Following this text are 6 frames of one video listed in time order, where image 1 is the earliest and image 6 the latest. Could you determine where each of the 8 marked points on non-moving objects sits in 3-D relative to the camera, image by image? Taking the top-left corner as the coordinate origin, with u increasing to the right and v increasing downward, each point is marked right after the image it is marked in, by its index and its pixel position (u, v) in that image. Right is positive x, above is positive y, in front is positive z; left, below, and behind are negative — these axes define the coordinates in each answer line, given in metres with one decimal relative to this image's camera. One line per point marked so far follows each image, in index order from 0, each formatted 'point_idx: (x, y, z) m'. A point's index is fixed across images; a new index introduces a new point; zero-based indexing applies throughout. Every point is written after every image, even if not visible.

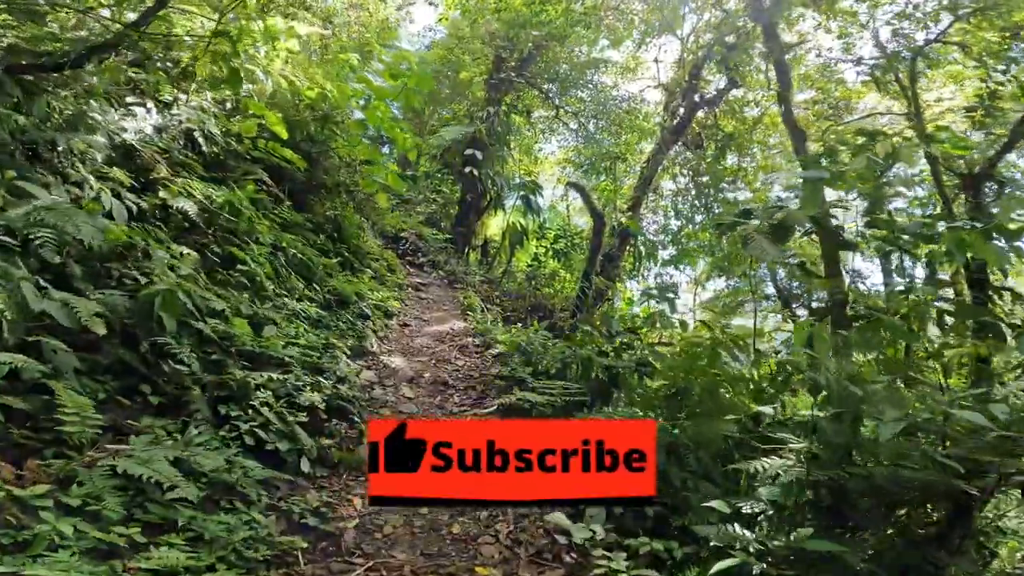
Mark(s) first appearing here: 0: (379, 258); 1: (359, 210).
0: (-1.8, +0.4, +7.4) m
1: (-2.1, +1.0, +7.3) m
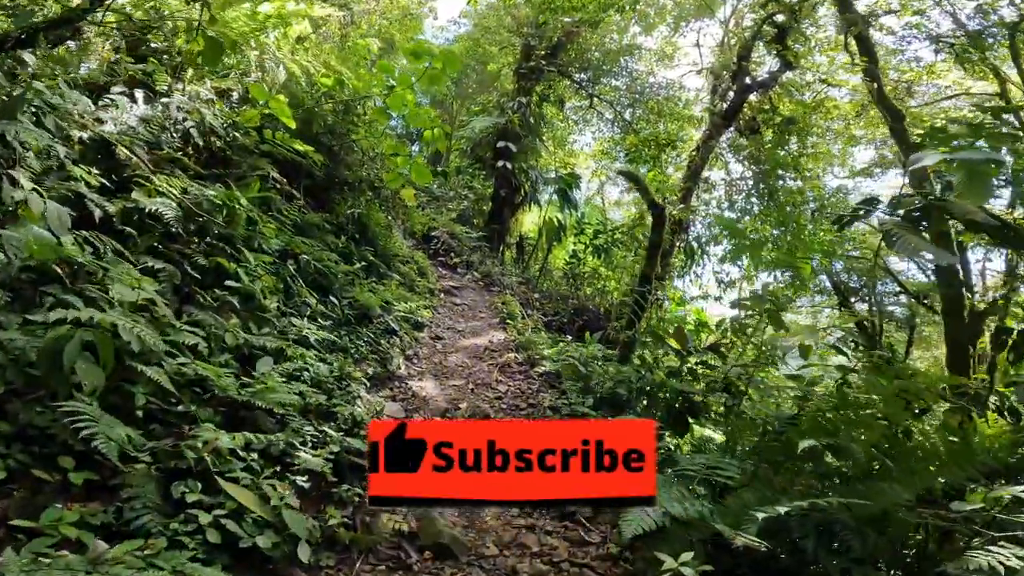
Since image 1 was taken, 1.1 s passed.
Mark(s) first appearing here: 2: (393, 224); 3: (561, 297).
0: (-1.3, +0.4, +6.8) m
1: (-1.6, +0.9, +6.7) m
2: (-1.5, +0.8, +7.0) m
3: (+0.9, -0.1, +9.4) m
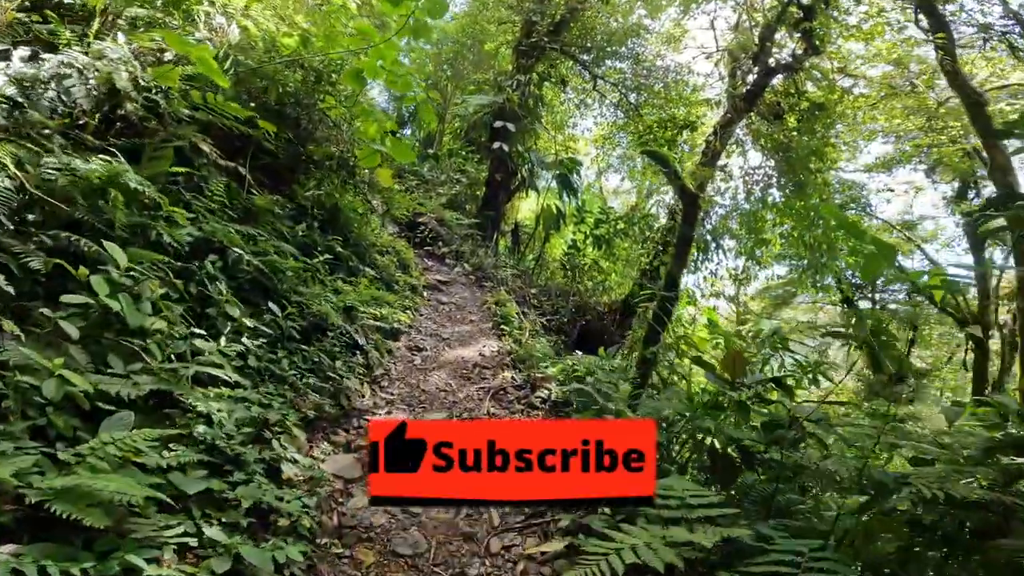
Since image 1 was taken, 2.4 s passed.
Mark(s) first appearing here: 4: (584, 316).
0: (-1.3, +0.4, +5.8) m
1: (-1.6, +1.0, +5.7) m
2: (-1.6, +0.9, +6.0) m
3: (+0.8, 0.0, +8.5) m
4: (+1.1, -0.4, +8.3) m
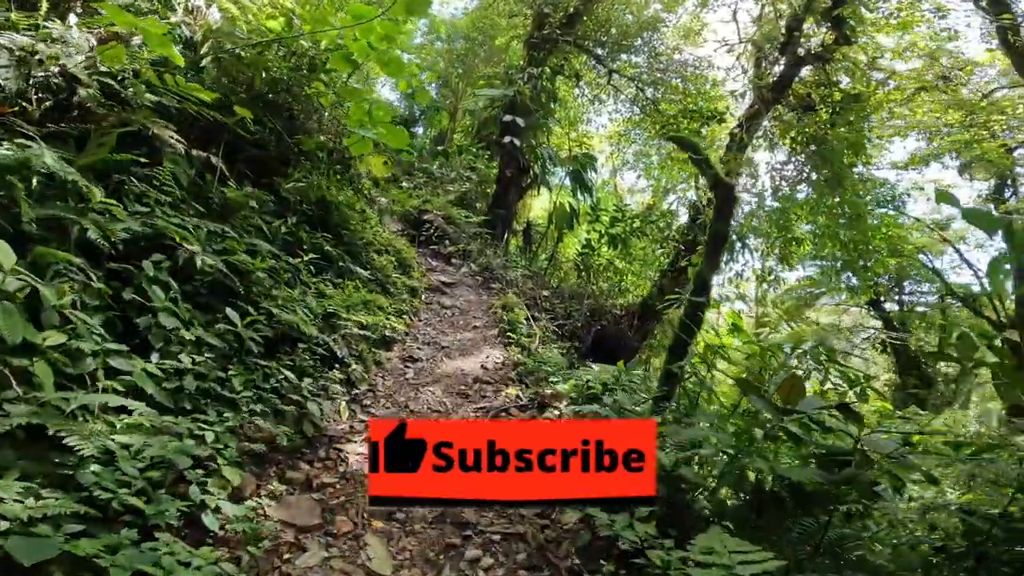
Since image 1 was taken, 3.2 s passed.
0: (-1.2, +0.4, +5.4) m
1: (-1.5, +1.0, +5.3) m
2: (-1.5, +0.8, +5.6) m
3: (+1.0, -0.1, +8.0) m
4: (+1.3, -0.5, +7.8) m
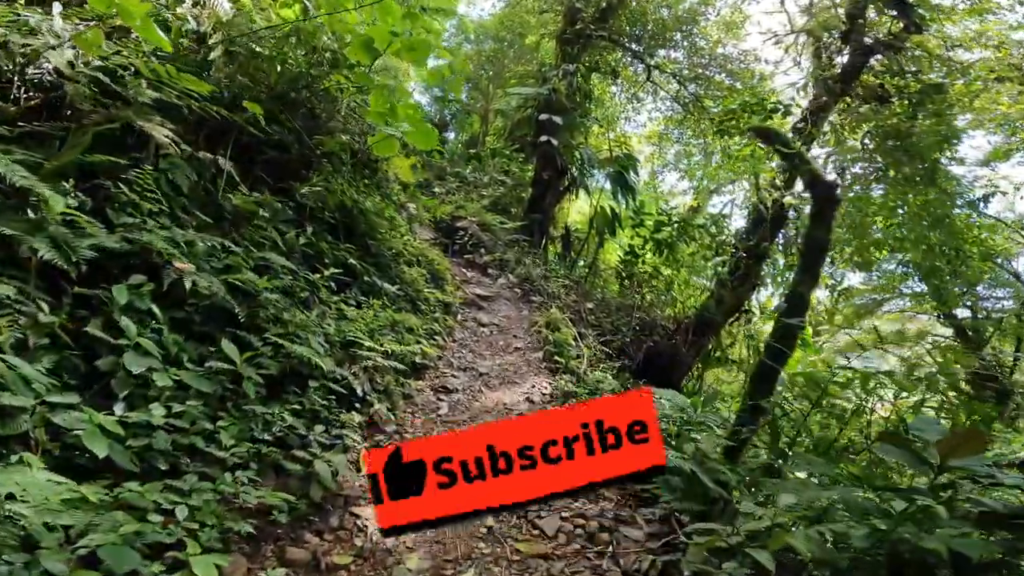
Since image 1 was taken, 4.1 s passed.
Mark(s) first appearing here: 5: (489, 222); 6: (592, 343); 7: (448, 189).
0: (-0.8, +0.3, +4.9) m
1: (-1.1, +0.8, +4.8) m
2: (-1.1, +0.7, +5.1) m
3: (+1.5, -0.2, +7.4) m
4: (+1.8, -0.6, +7.1) m
5: (-0.3, +0.9, +7.4) m
6: (+0.8, -0.5, +5.3) m
7: (-1.0, +1.5, +8.4) m
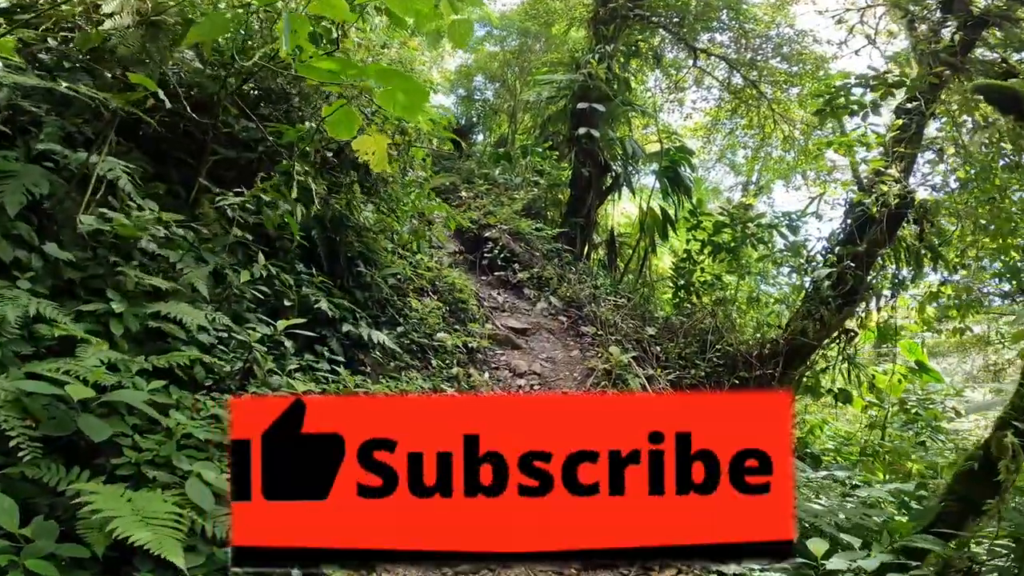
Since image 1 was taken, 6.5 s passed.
0: (-0.5, 0.0, +3.7) m
1: (-0.9, +0.6, +3.7) m
2: (-0.8, +0.5, +4.0) m
3: (+2.0, -0.4, +6.1) m
4: (+2.3, -0.8, +5.8) m
5: (+0.1, +0.7, +6.2) m
6: (+1.1, -0.7, +4.0) m
7: (-0.5, +1.3, +7.3) m
